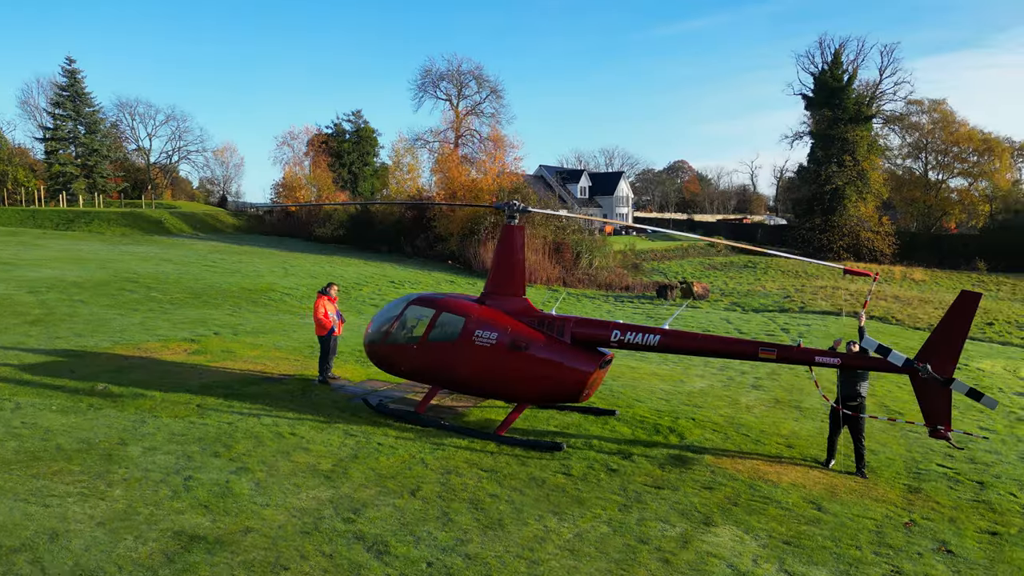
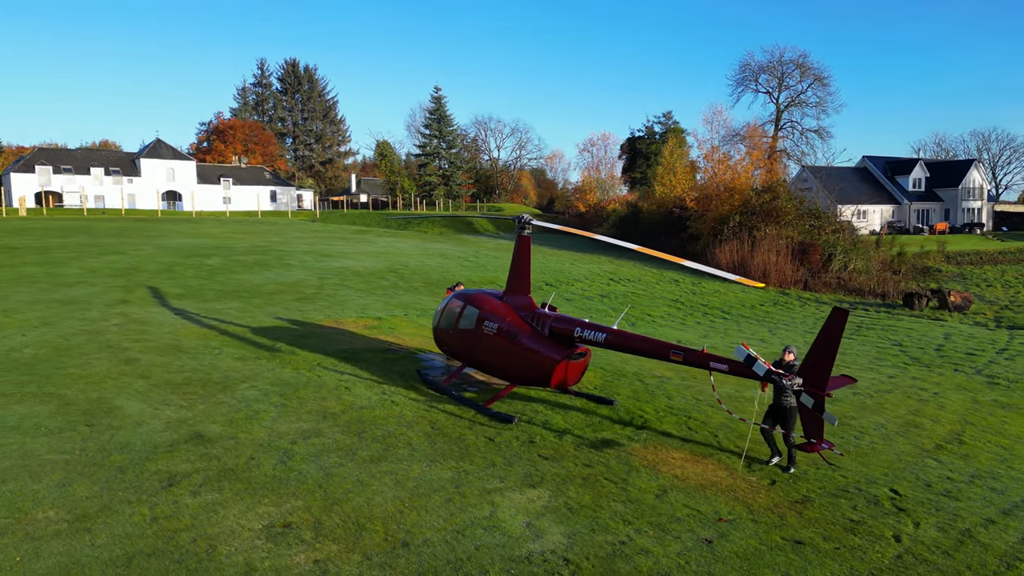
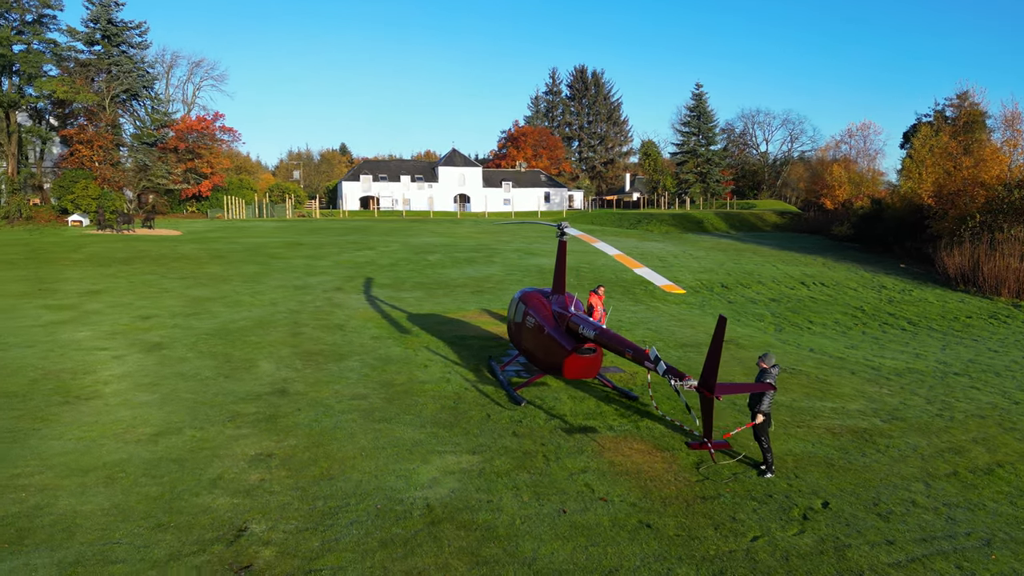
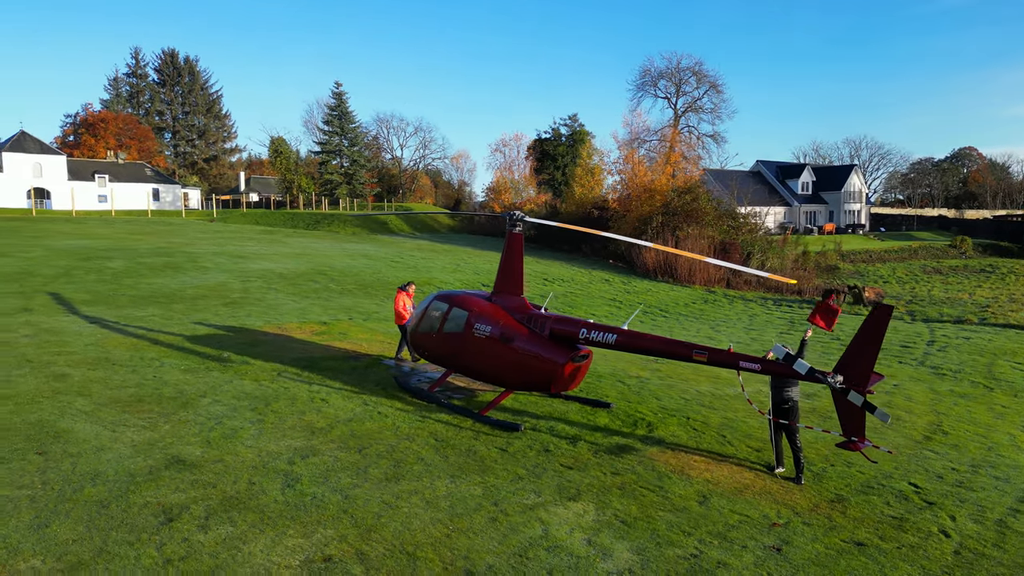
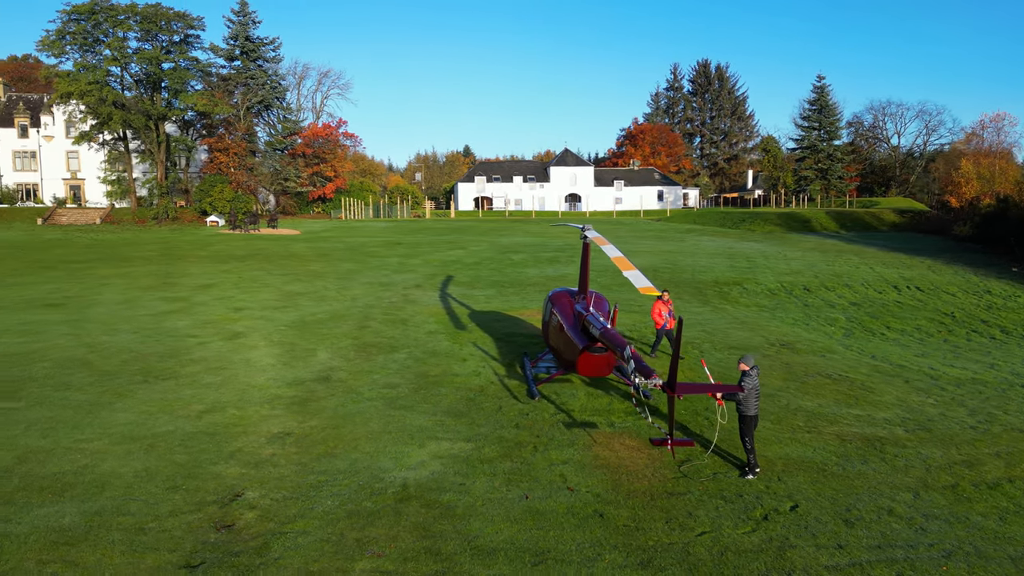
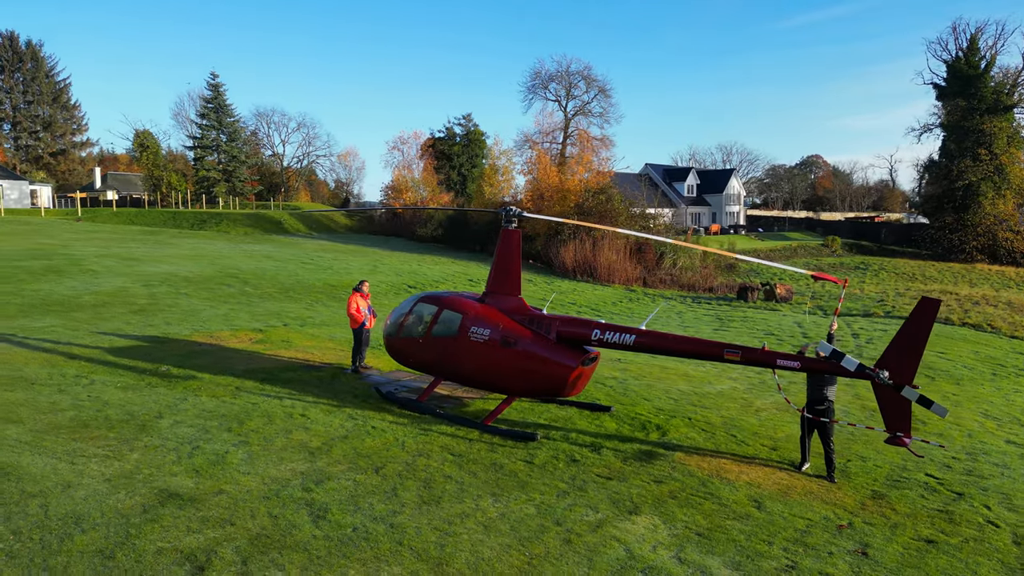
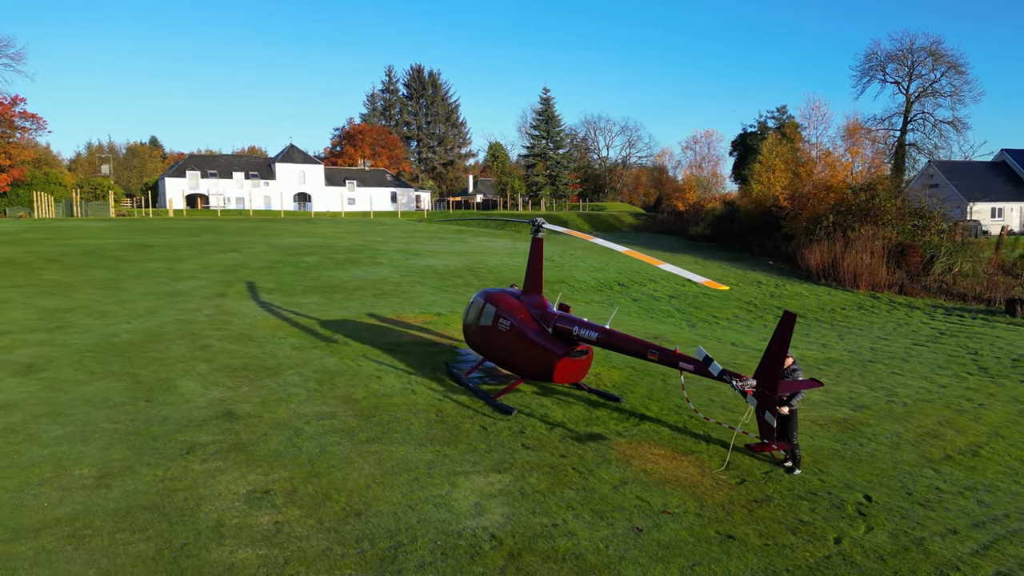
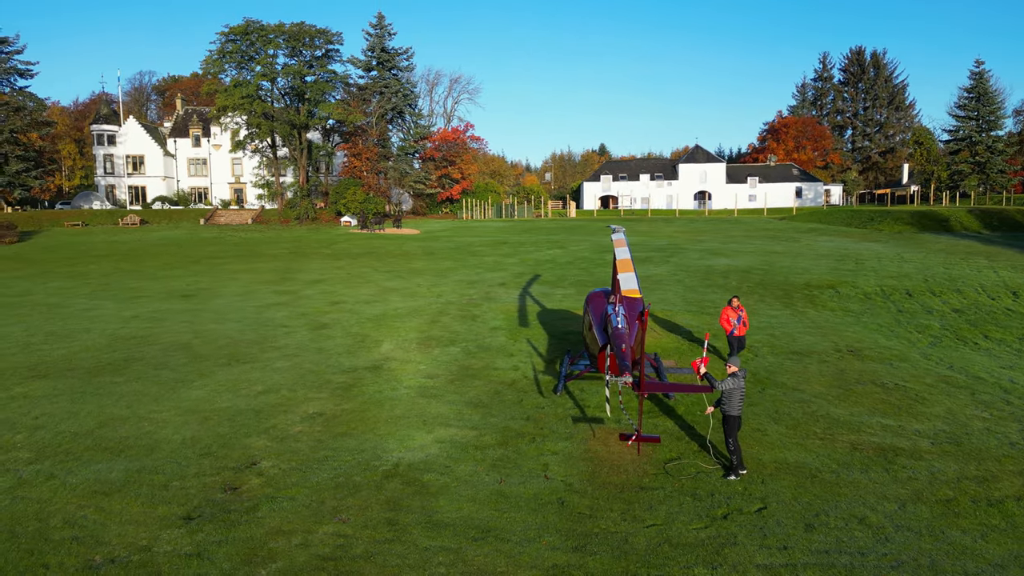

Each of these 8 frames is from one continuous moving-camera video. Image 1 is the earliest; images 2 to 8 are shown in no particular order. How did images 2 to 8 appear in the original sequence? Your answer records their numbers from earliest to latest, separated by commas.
6, 4, 2, 7, 3, 5, 8
